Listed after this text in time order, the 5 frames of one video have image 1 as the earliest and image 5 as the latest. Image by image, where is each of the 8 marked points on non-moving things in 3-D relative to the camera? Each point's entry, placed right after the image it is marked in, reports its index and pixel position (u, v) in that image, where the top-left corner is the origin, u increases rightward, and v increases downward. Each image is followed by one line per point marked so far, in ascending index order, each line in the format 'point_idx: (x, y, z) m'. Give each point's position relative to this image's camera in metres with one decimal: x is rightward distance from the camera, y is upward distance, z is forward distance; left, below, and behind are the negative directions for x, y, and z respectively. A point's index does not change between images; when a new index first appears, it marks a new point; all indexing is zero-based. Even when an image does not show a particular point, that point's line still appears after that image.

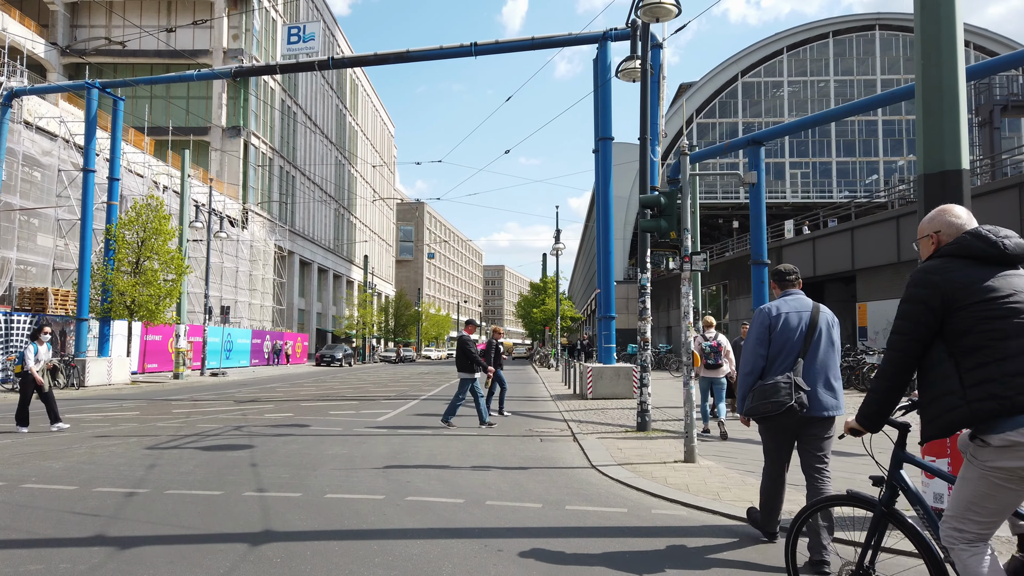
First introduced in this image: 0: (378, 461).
0: (-1.4, -1.8, +7.6) m
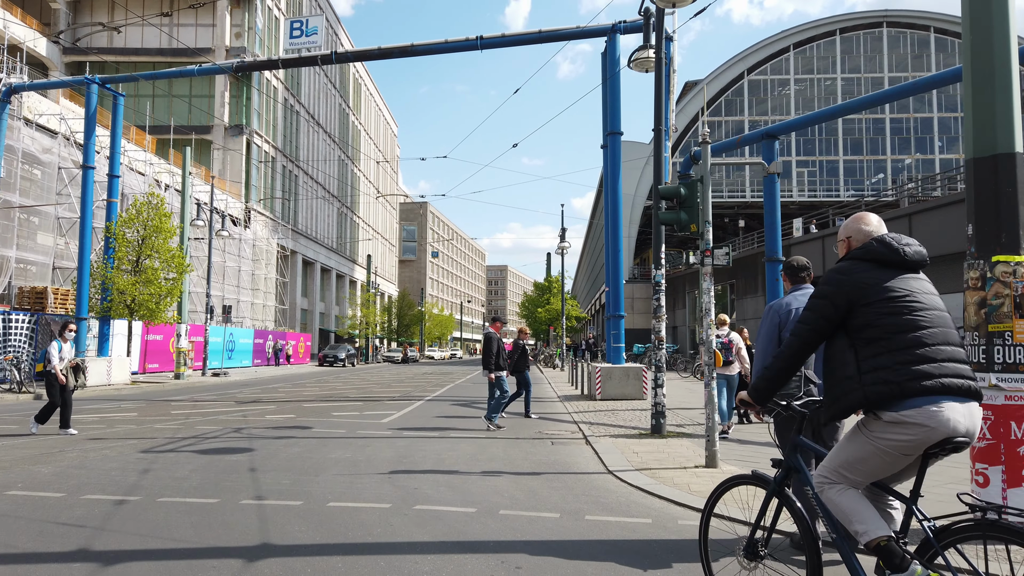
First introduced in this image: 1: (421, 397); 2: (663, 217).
0: (-1.3, -1.8, +7.2) m
1: (-2.2, -2.6, +17.3) m
2: (+1.5, +0.7, +7.4) m
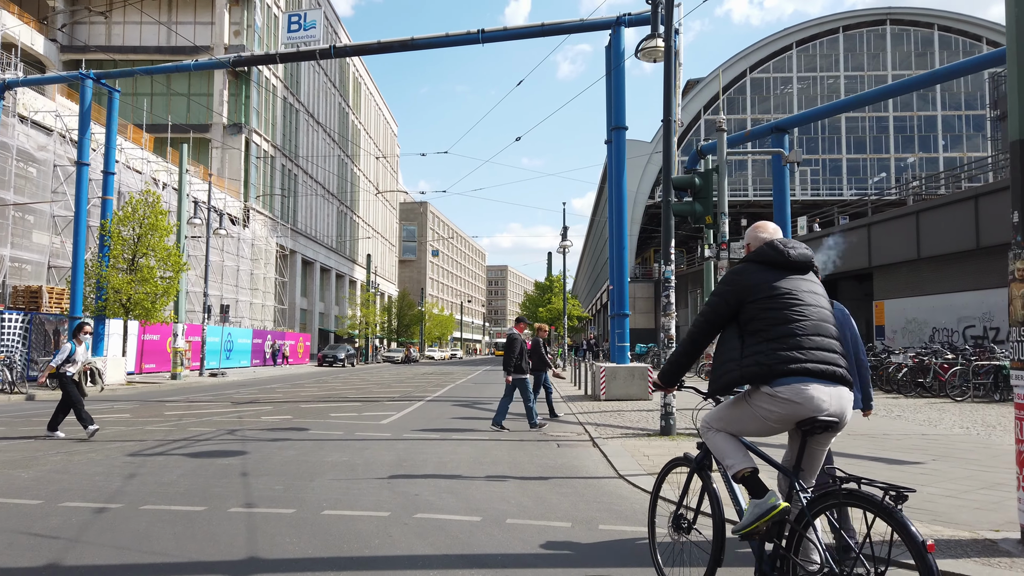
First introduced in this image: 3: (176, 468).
0: (-1.2, -1.7, +6.9) m
1: (-2.1, -2.5, +16.9) m
2: (+1.6, +0.8, +7.0) m
3: (-3.3, -1.7, +7.1) m
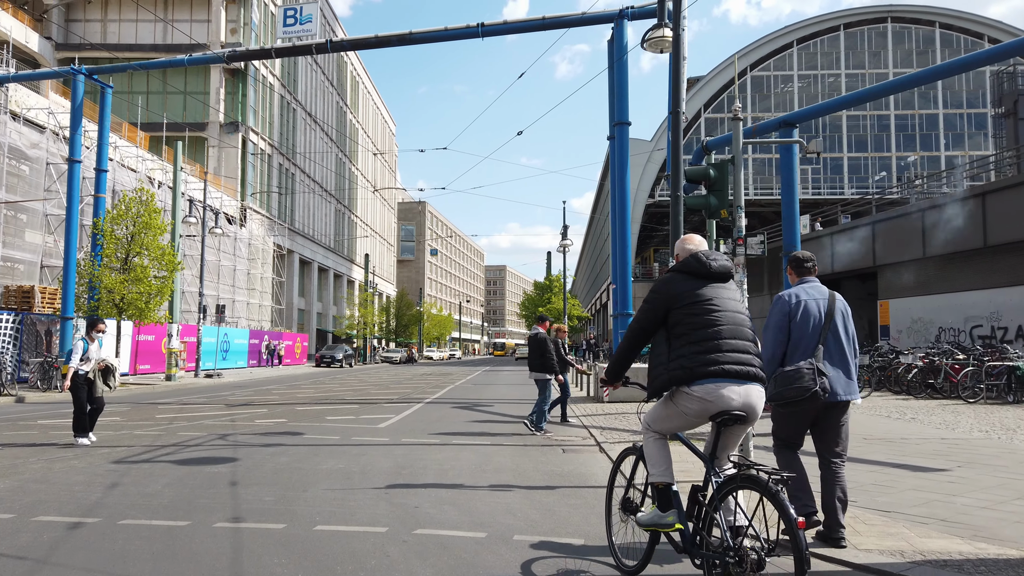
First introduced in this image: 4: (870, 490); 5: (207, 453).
0: (-1.2, -1.7, +6.5) m
1: (-2.1, -2.5, +16.6) m
2: (+1.6, +0.8, +6.7) m
3: (-3.2, -1.7, +6.7) m
4: (+2.9, -1.6, +5.9) m
5: (-3.4, -1.8, +8.0) m
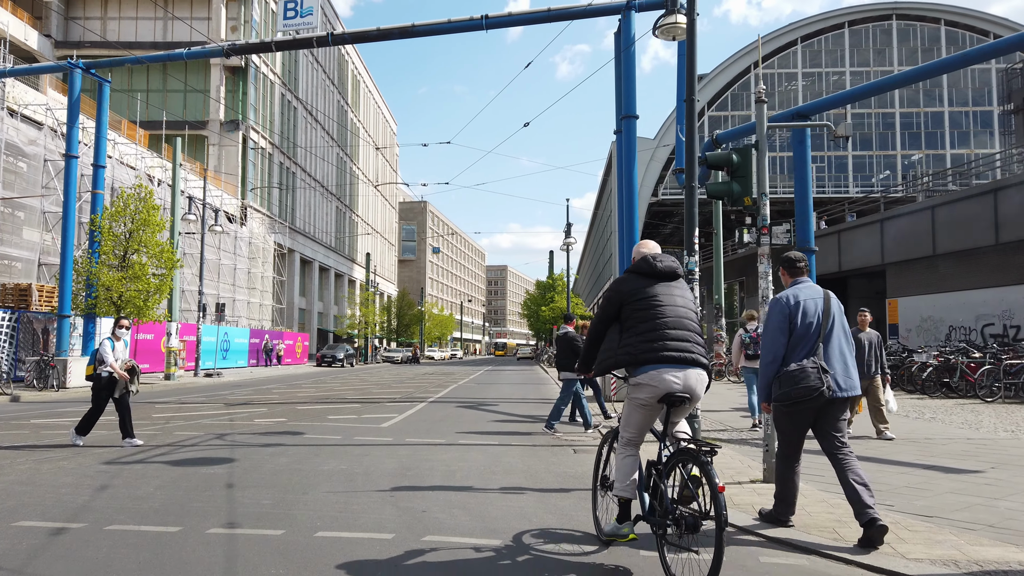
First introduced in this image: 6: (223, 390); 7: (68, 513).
0: (-1.1, -1.6, +6.2) m
1: (-2.0, -2.4, +16.2) m
2: (+1.7, +0.9, +6.3) m
3: (-3.1, -1.7, +6.4) m
4: (+3.0, -1.6, +5.6) m
5: (-3.3, -1.7, +7.7) m
6: (-7.9, -2.8, +19.9) m
7: (-3.0, -1.5, +5.0) m
